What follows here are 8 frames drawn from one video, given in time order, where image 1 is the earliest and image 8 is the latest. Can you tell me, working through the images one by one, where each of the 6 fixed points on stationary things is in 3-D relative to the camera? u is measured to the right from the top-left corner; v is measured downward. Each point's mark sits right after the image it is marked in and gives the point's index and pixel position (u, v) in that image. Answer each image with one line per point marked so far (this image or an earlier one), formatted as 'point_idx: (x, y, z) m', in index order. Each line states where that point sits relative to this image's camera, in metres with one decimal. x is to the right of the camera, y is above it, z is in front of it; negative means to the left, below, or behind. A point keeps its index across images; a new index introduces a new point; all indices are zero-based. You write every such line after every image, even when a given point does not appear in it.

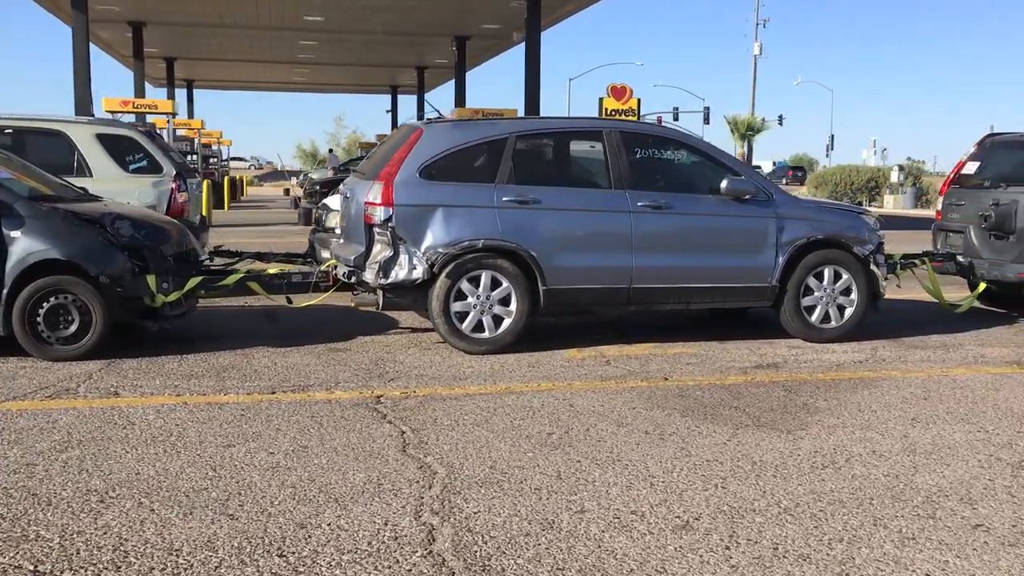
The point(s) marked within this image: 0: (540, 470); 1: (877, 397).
0: (+0.1, -0.9, +4.3) m
1: (+2.5, -0.8, +5.8) m
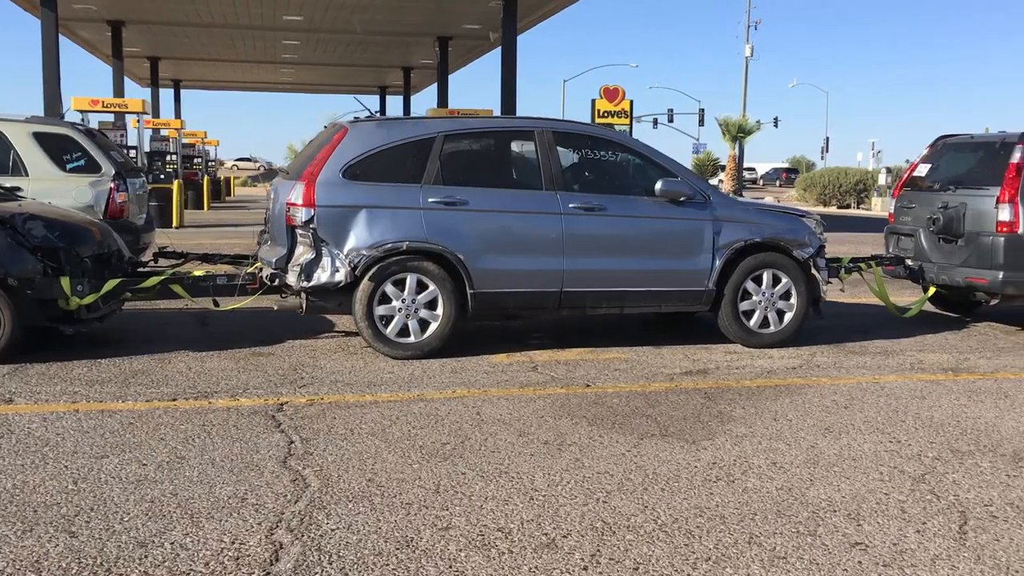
0: (-0.5, -1.0, +4.1) m
1: (+1.9, -0.8, +5.7) m
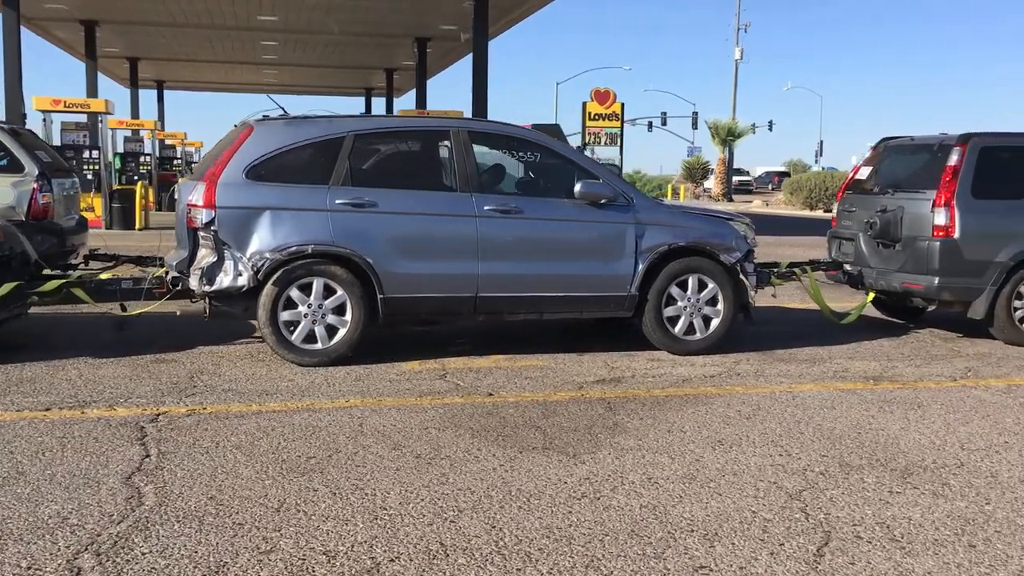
0: (-1.2, -1.0, +3.9) m
1: (+1.2, -0.8, +5.4) m
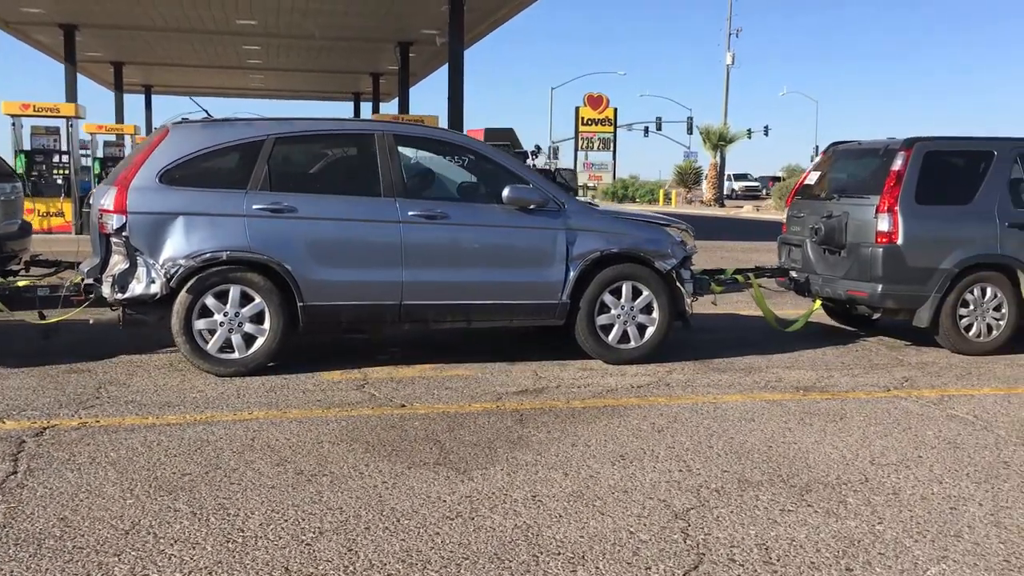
0: (-1.8, -1.0, +3.7) m
1: (+0.6, -0.9, +5.3) m
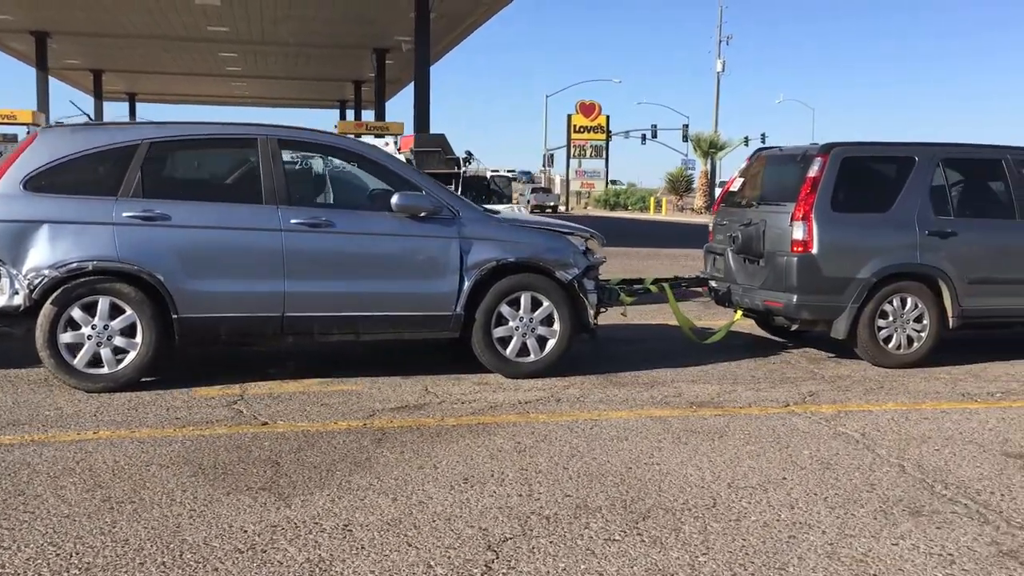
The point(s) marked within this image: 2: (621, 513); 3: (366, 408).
0: (-2.6, -1.1, +3.4) m
1: (-0.3, -1.0, +5.0) m
2: (+0.5, -1.1, +4.1) m
3: (-1.0, -0.9, +6.0) m
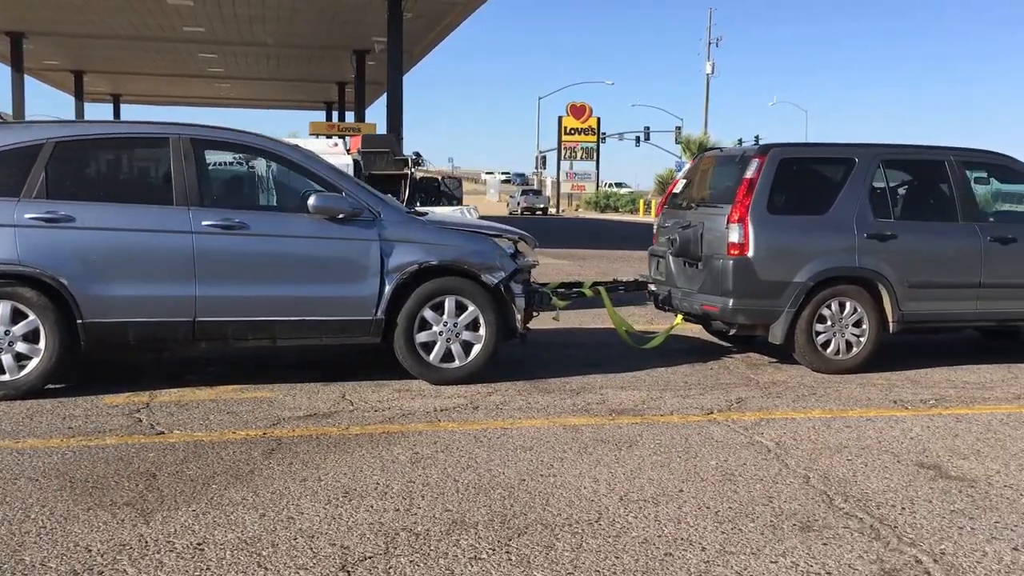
0: (-3.2, -1.1, +3.2) m
1: (-0.9, -1.0, +4.8) m
2: (-0.1, -1.1, +3.9) m
3: (-1.7, -0.9, +5.8) m
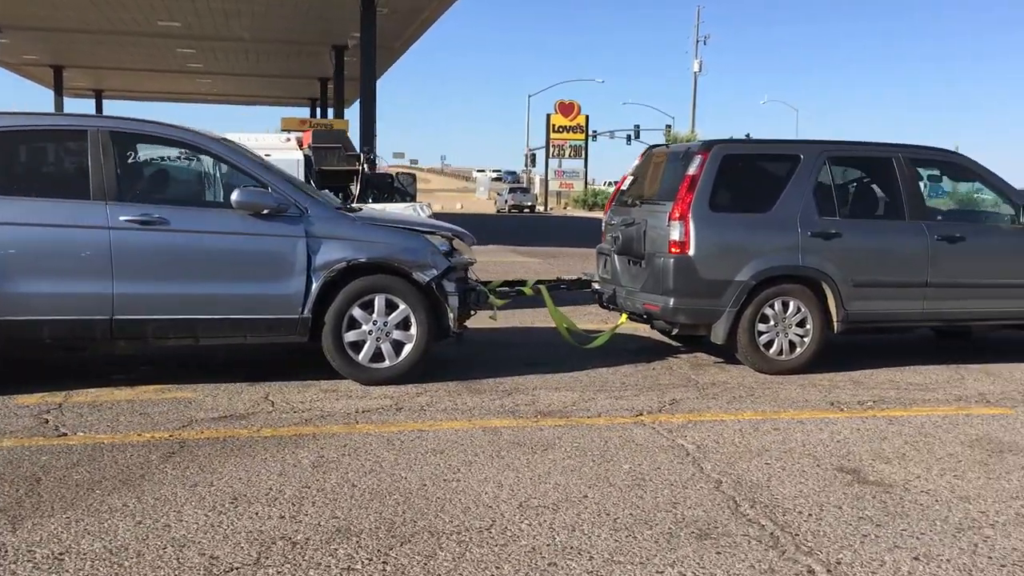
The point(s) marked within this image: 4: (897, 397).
0: (-3.8, -1.1, +3.0) m
1: (-1.4, -1.0, +4.6) m
2: (-0.6, -1.1, +3.7) m
3: (-2.2, -0.9, +5.6) m
4: (+3.1, -0.9, +6.7) m
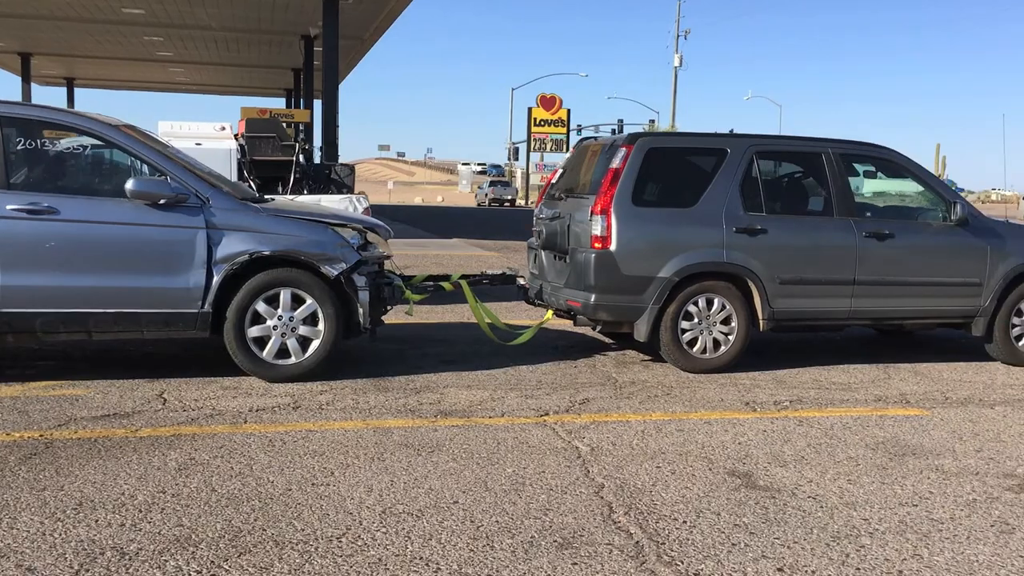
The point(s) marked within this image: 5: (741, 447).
0: (-4.4, -1.1, +2.8) m
1: (-2.1, -1.0, +4.4) m
2: (-1.2, -1.1, +3.5) m
3: (-2.9, -0.8, +5.4) m
4: (+2.4, -0.9, +6.6) m
5: (+1.4, -1.0, +5.1) m
